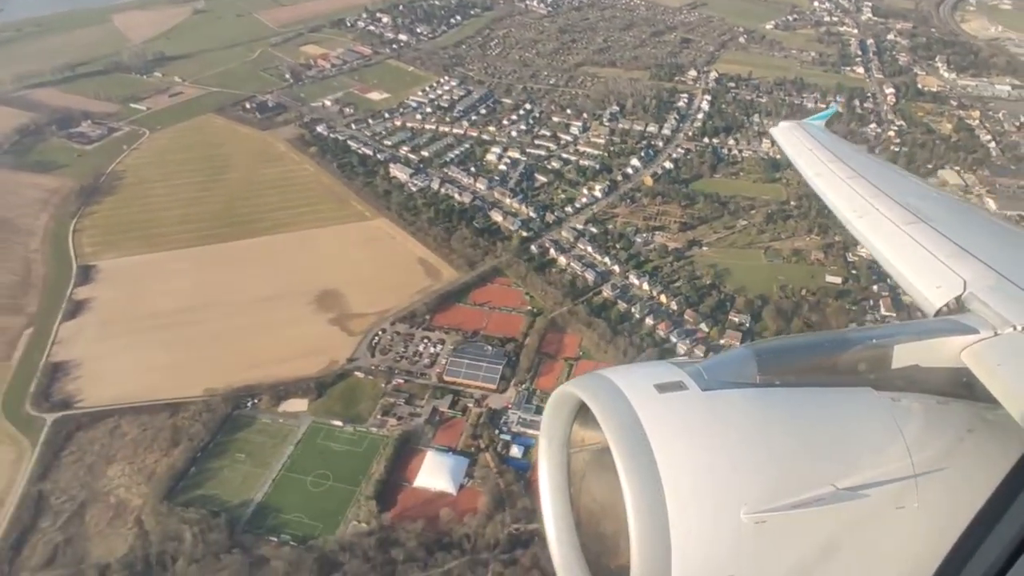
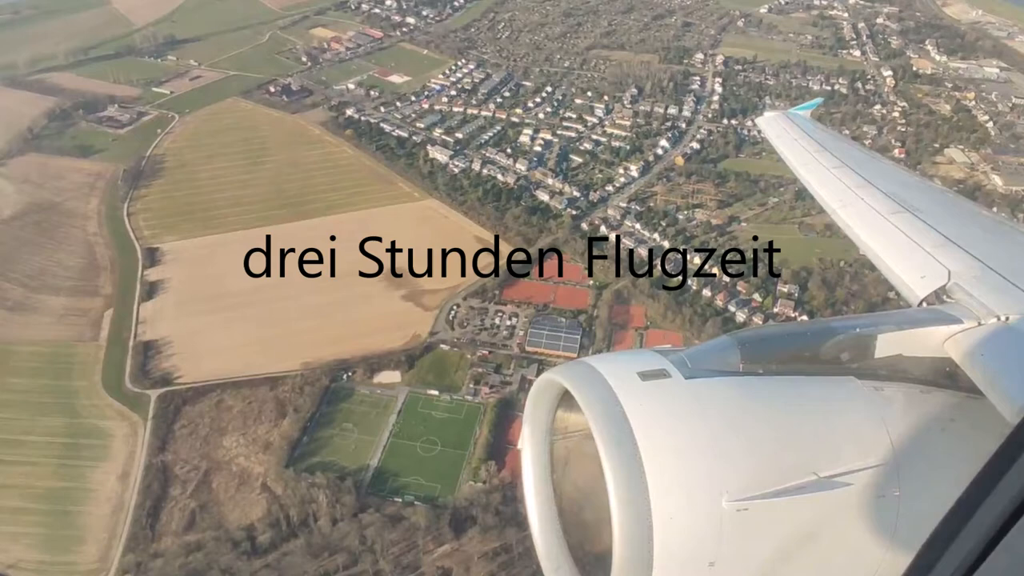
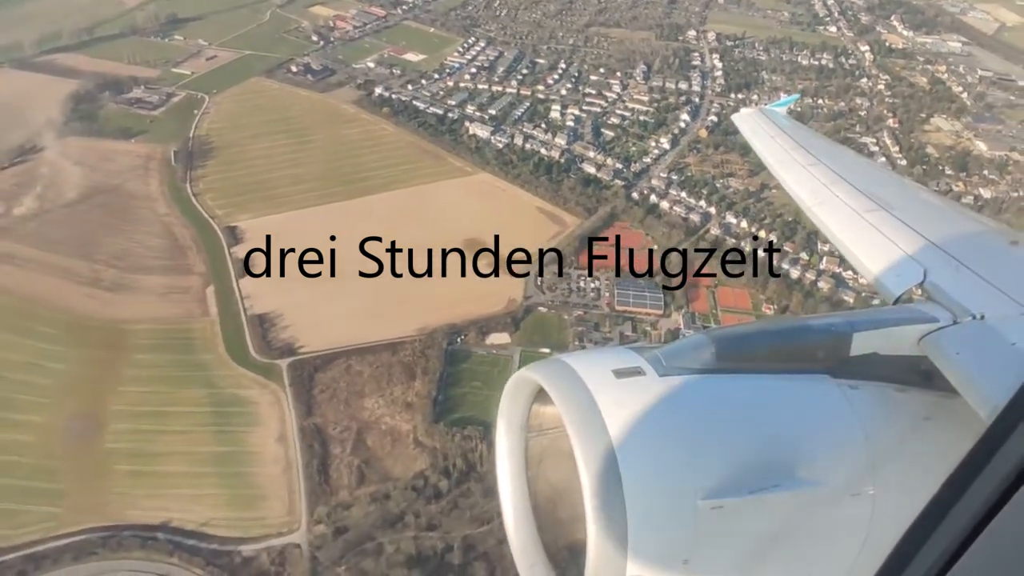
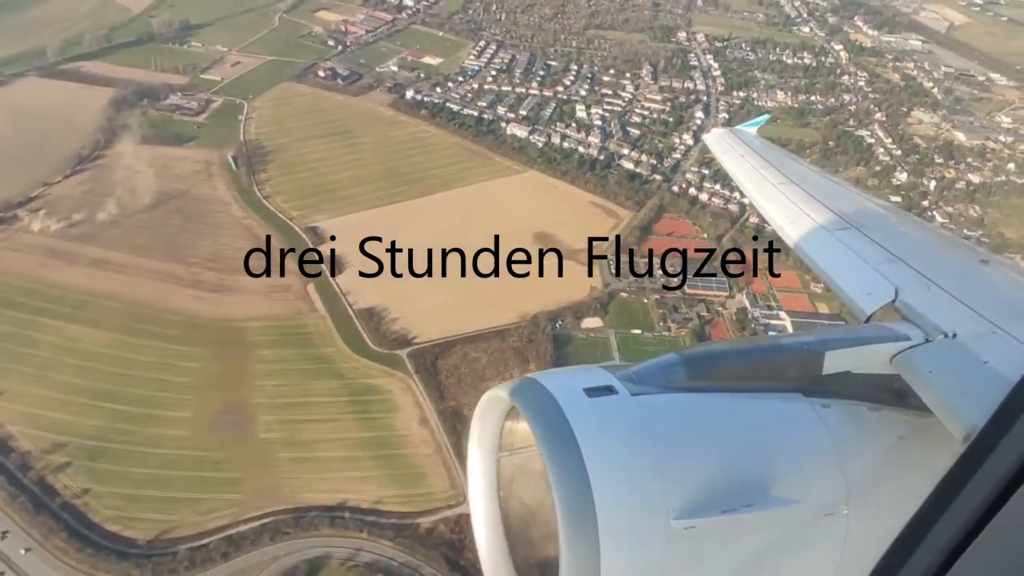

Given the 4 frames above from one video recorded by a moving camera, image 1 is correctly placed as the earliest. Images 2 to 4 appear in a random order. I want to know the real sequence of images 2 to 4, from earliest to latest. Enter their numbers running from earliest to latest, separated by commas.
2, 3, 4
